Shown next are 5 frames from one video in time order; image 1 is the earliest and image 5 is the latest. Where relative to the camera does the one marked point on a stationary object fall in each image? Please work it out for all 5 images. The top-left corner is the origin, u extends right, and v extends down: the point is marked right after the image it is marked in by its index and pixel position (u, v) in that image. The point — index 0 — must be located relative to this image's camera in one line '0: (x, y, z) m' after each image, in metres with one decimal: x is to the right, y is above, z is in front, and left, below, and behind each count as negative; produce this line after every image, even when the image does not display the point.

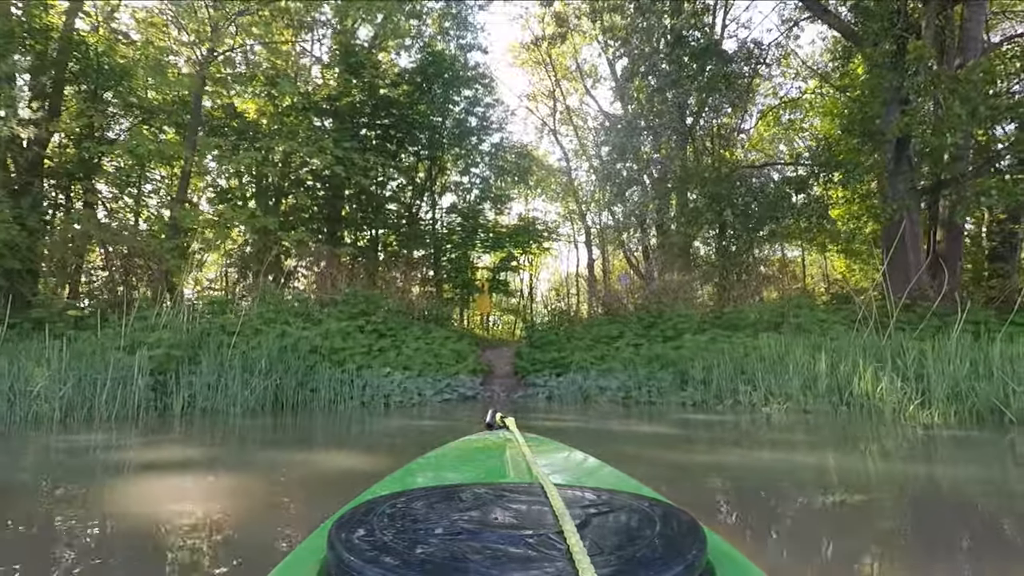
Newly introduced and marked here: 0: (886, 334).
0: (+3.0, -0.4, +5.6) m
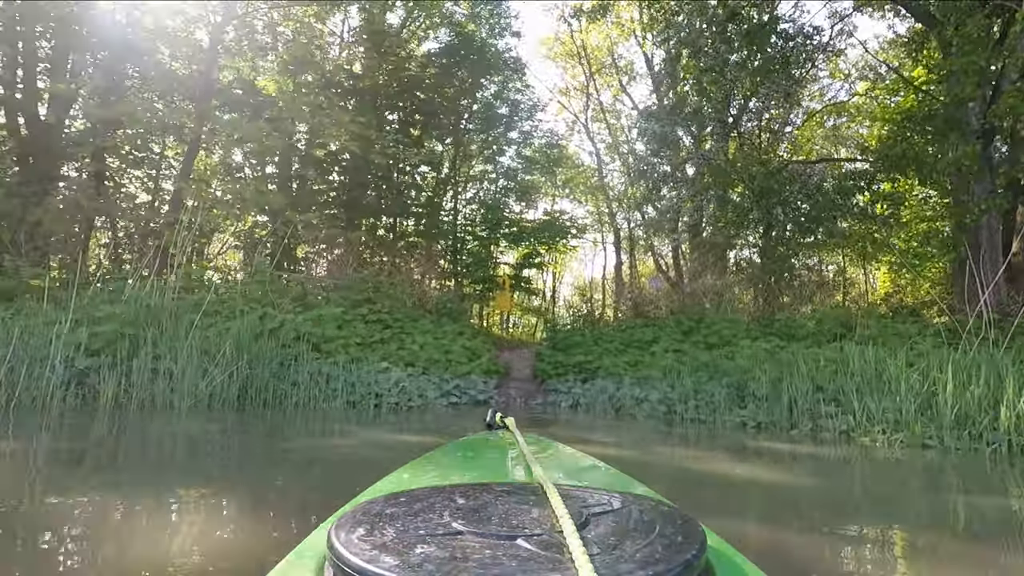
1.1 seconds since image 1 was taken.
0: (+3.1, -0.4, +4.8) m
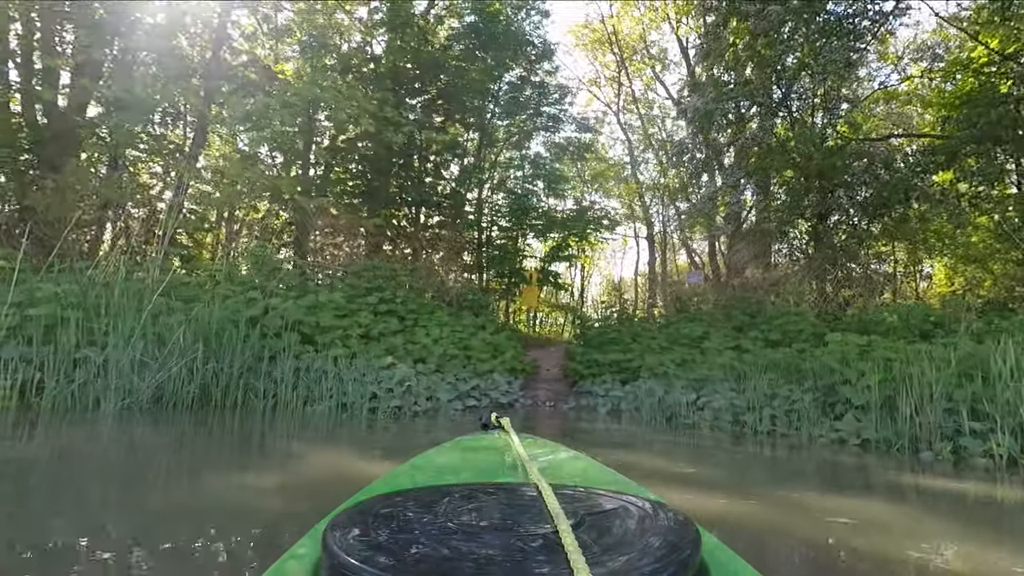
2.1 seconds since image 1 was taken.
0: (+3.3, -0.4, +4.0) m
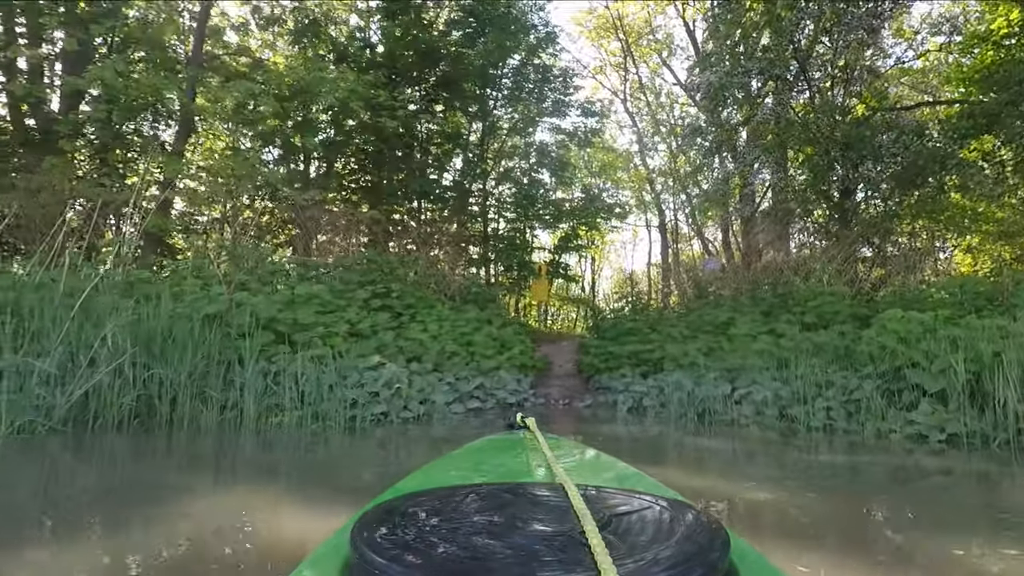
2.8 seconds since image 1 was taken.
0: (+3.3, -0.2, +3.6) m
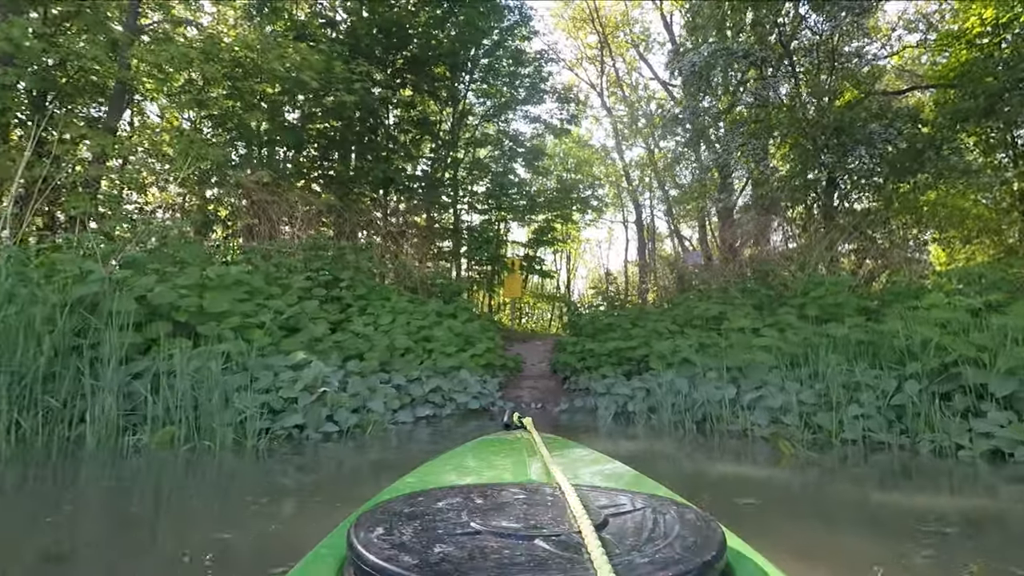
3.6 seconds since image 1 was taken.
0: (+3.1, -0.1, +3.2) m
